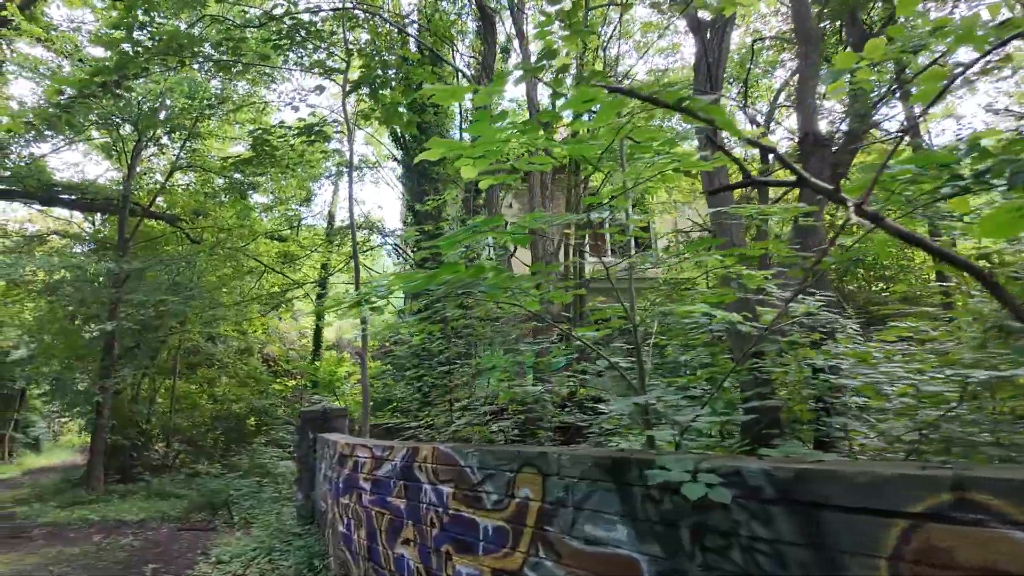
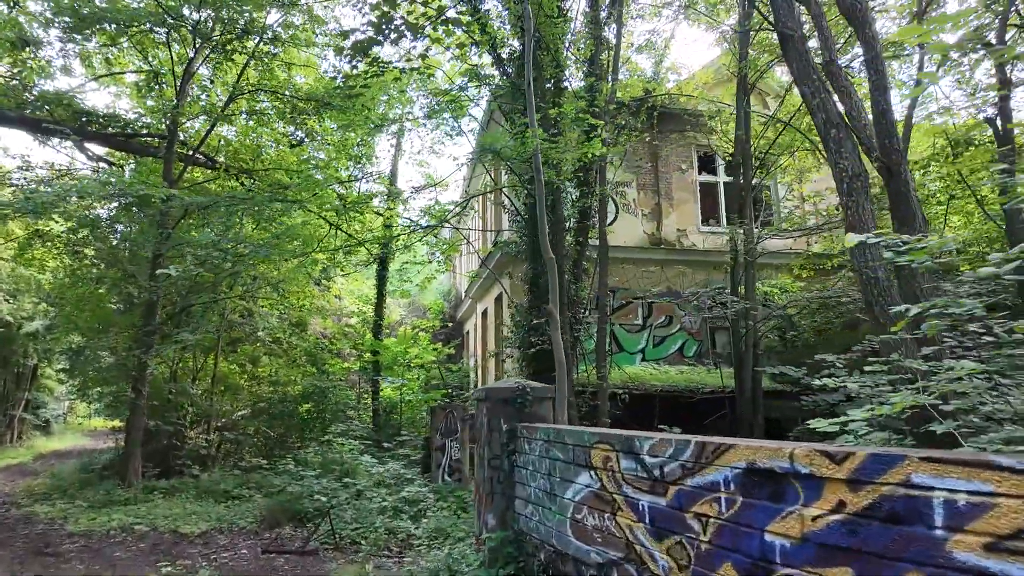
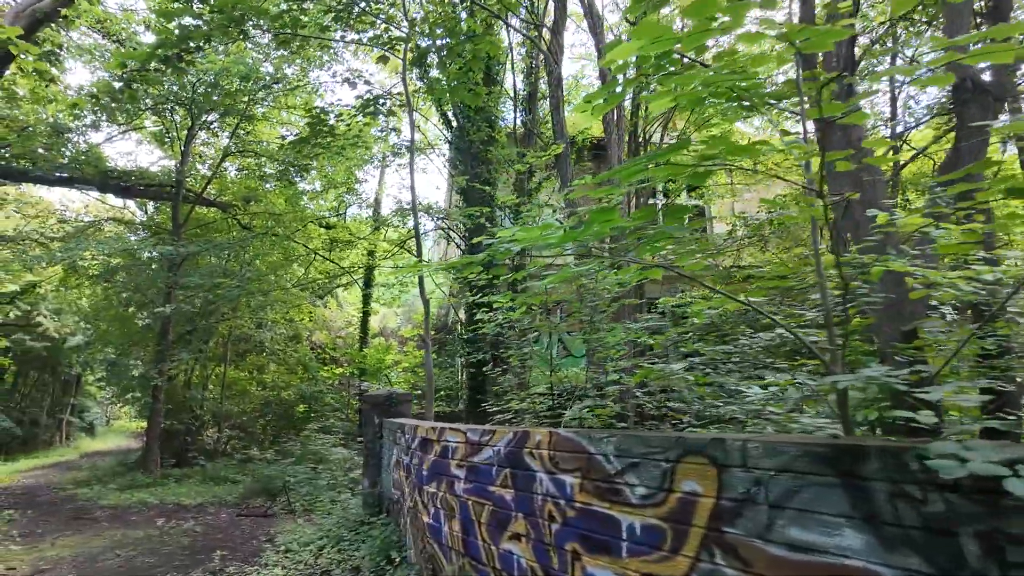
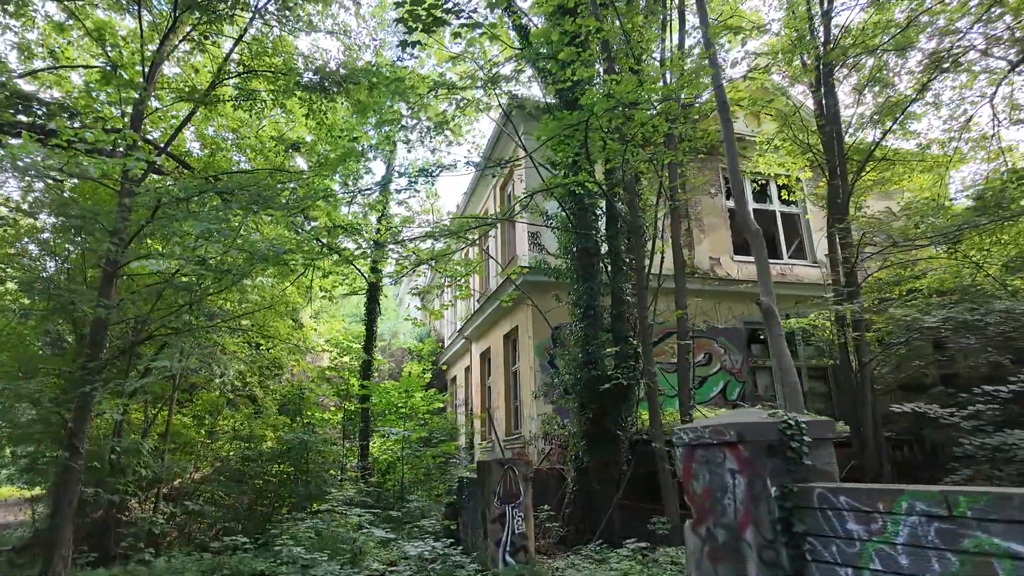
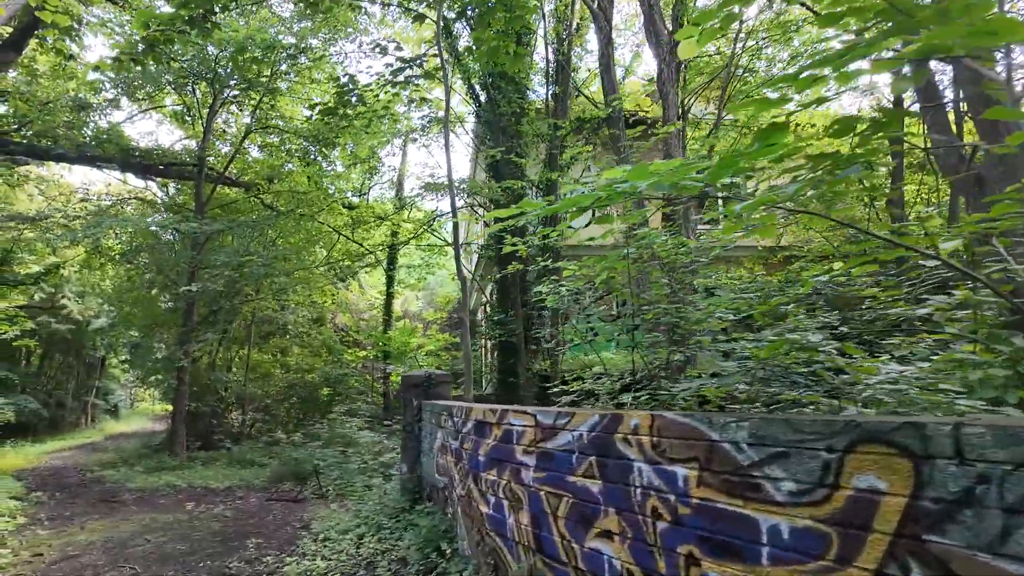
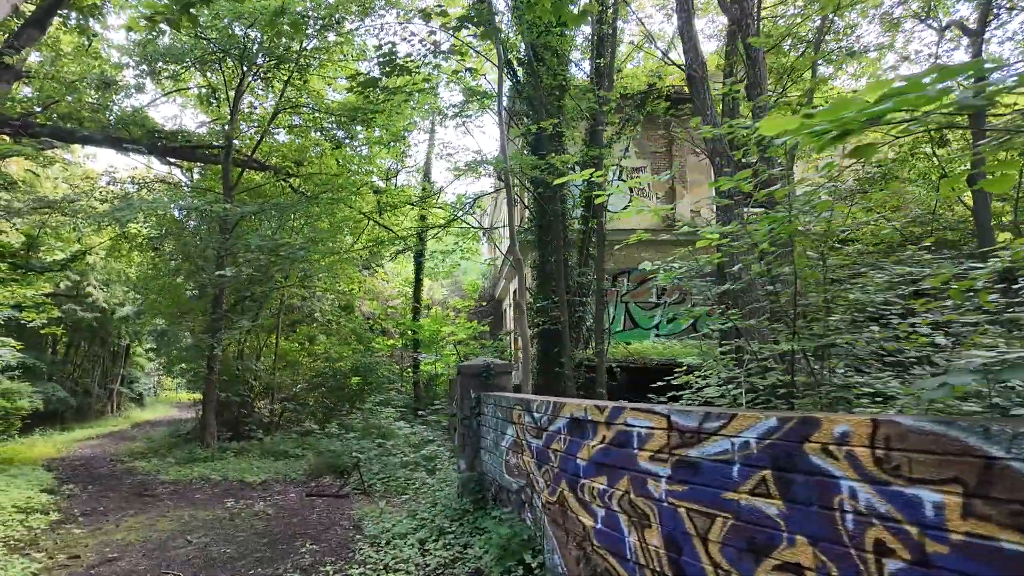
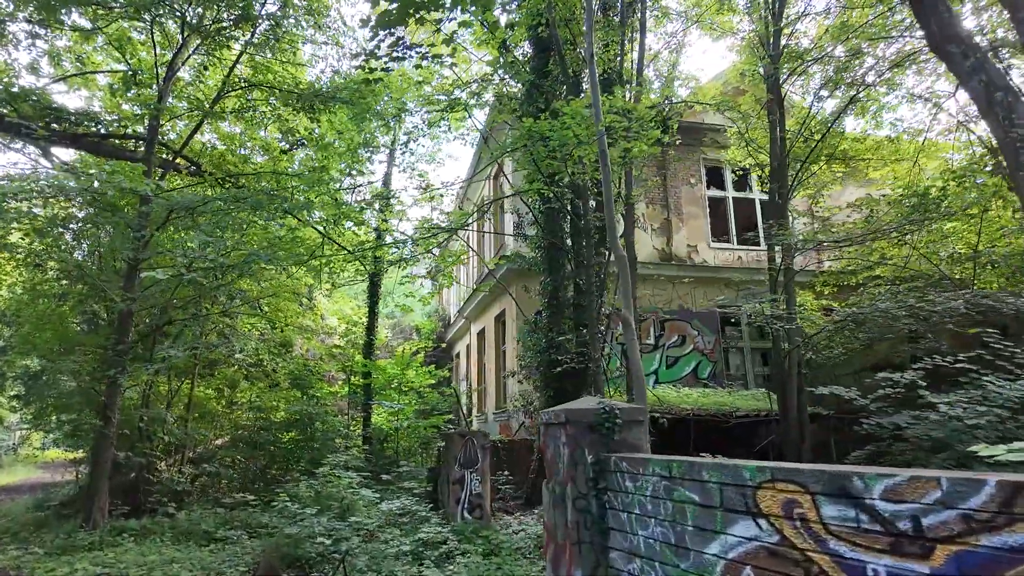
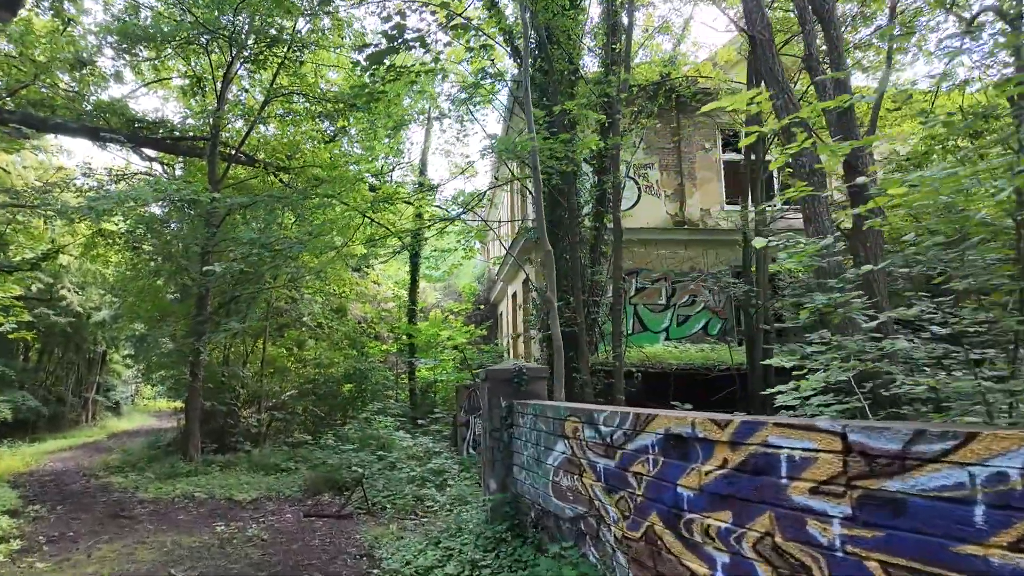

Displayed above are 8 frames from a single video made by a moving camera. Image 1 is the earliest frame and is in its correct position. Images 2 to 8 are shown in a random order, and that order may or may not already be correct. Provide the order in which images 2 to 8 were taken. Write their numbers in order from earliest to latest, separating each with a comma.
3, 5, 6, 8, 2, 7, 4
